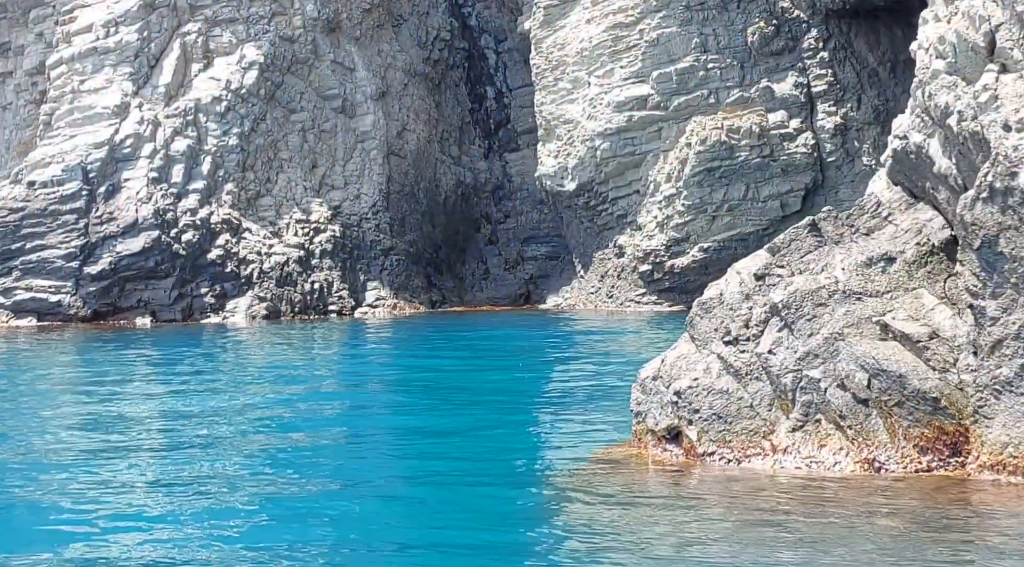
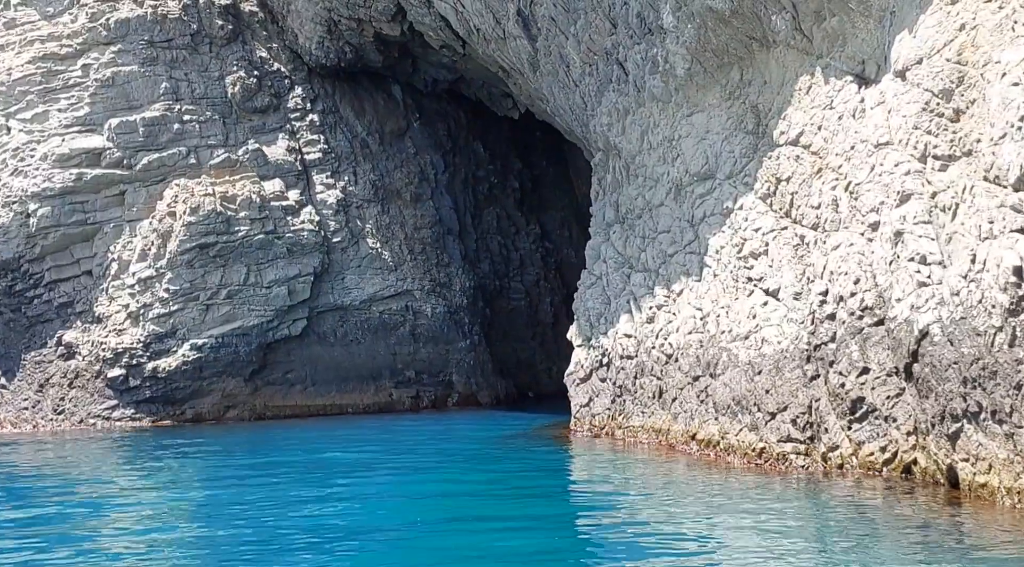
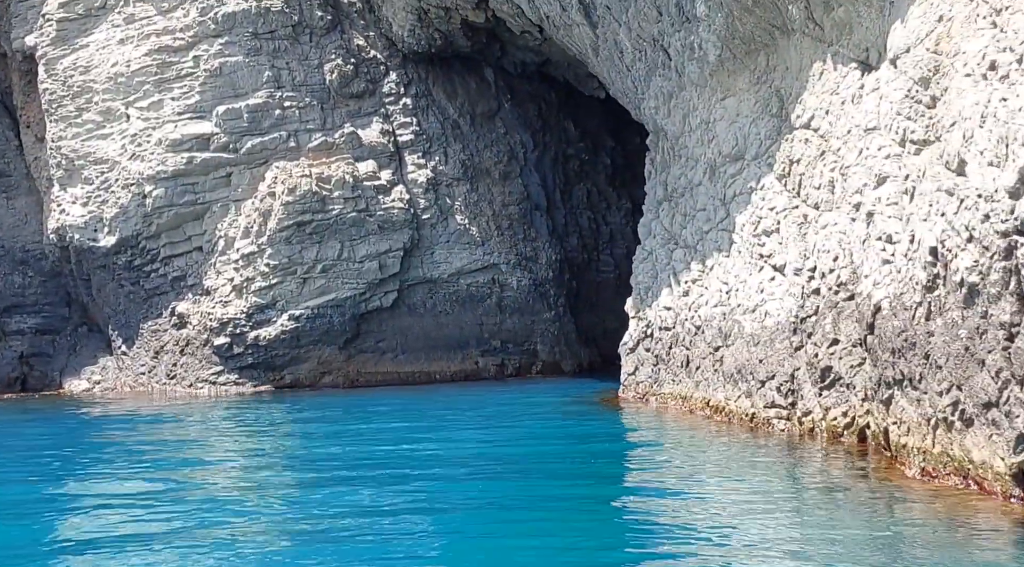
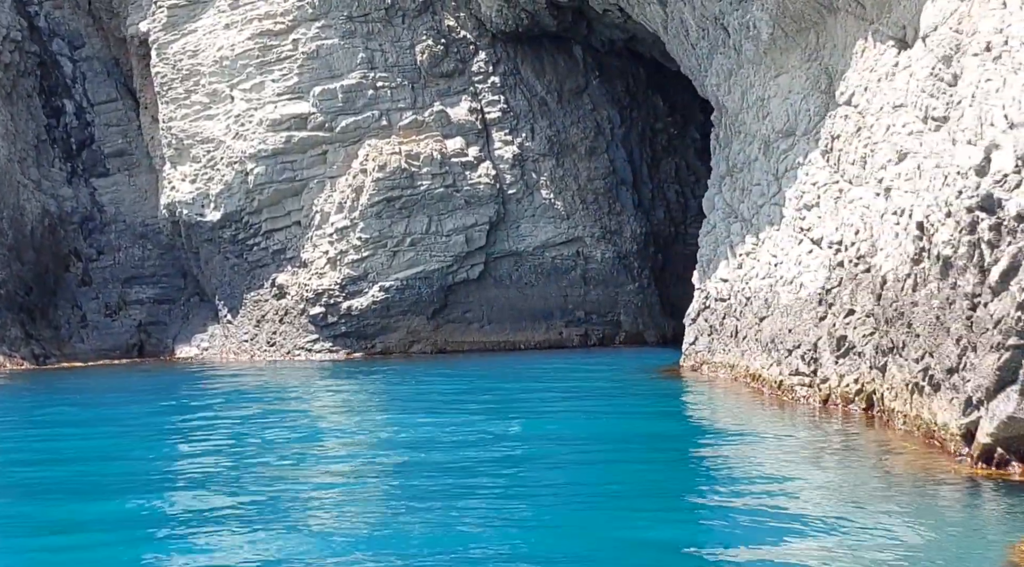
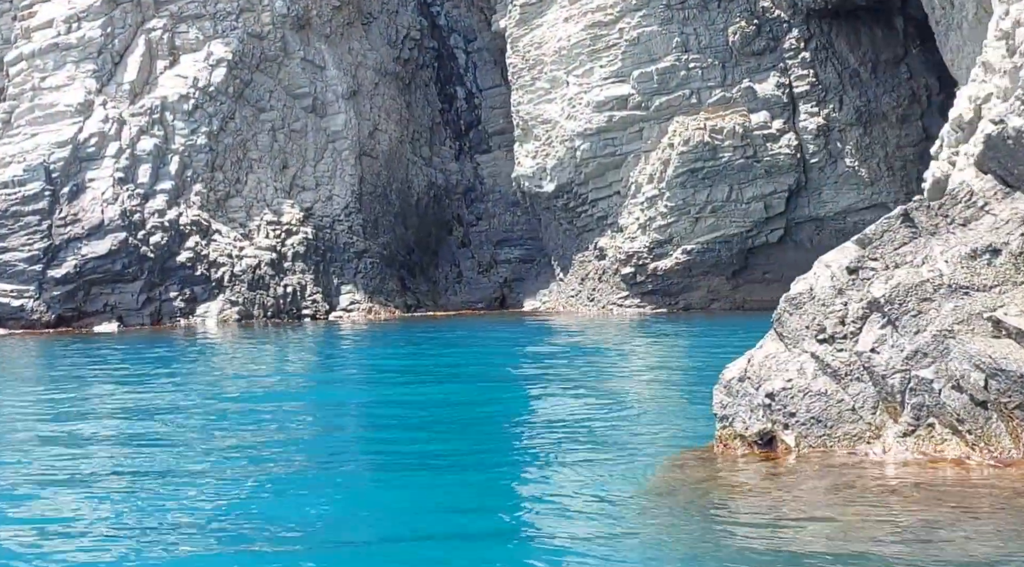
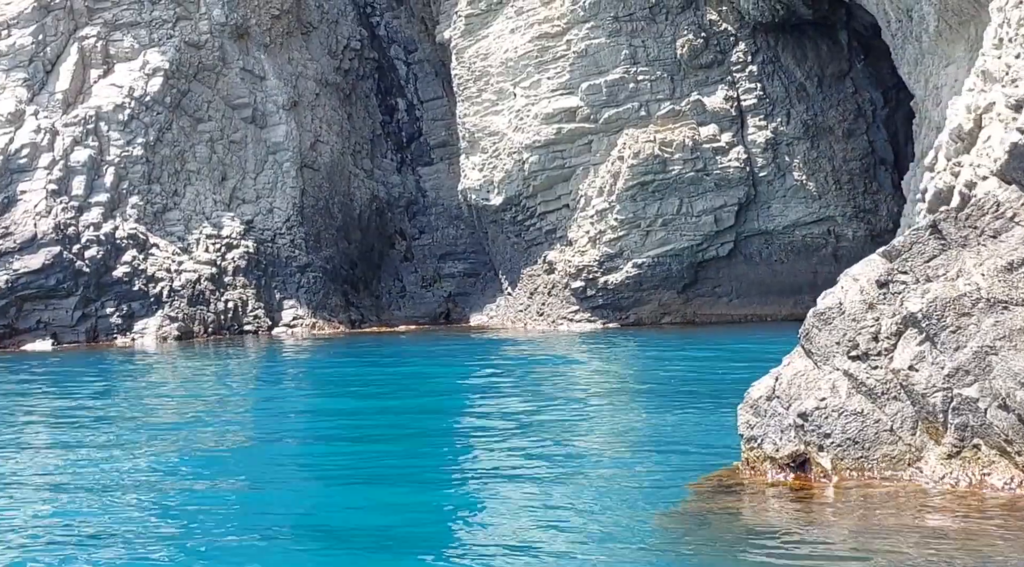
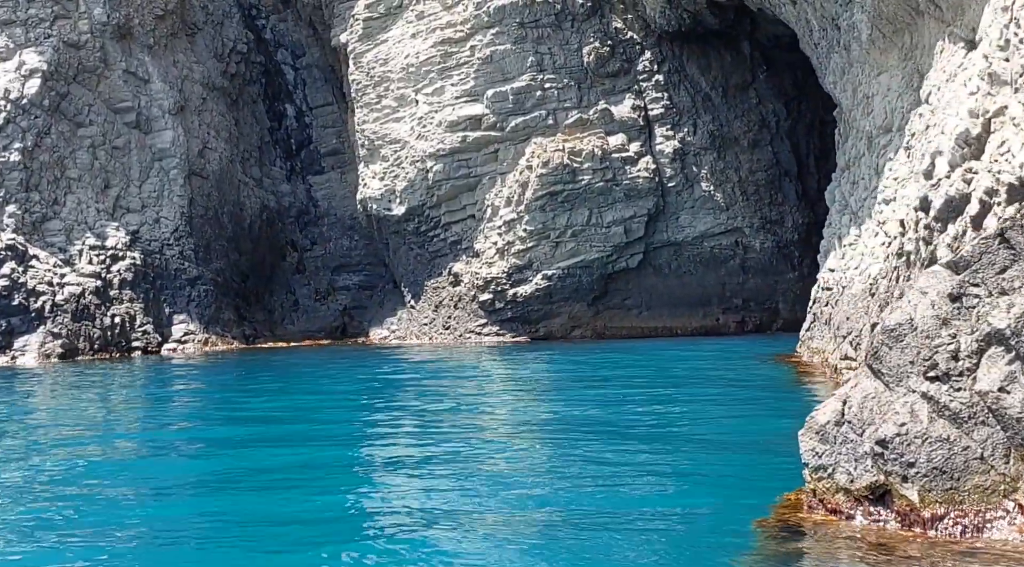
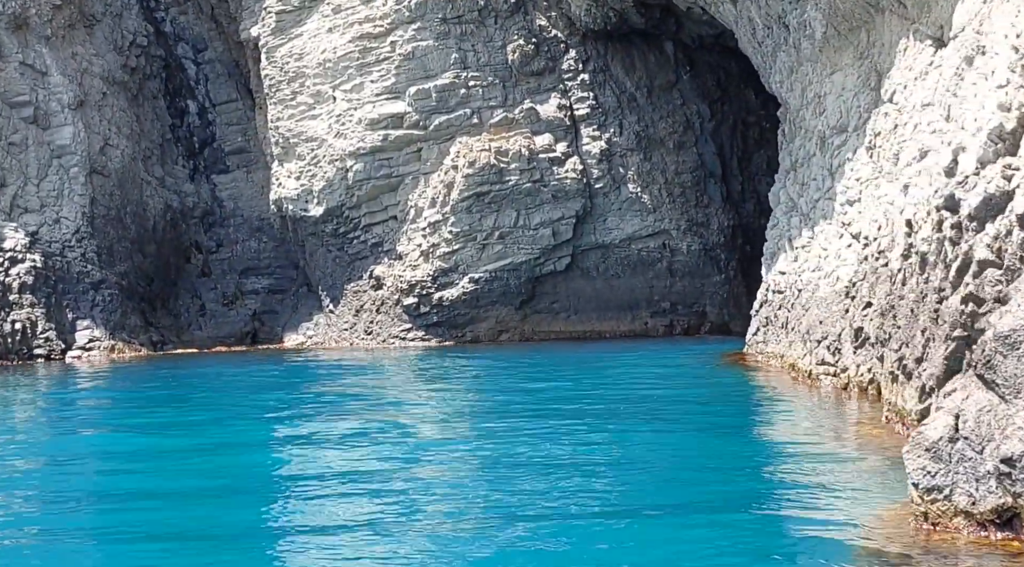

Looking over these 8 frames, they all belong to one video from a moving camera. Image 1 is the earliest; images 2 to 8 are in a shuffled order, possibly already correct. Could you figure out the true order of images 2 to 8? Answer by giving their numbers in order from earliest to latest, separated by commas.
5, 6, 7, 8, 4, 3, 2
